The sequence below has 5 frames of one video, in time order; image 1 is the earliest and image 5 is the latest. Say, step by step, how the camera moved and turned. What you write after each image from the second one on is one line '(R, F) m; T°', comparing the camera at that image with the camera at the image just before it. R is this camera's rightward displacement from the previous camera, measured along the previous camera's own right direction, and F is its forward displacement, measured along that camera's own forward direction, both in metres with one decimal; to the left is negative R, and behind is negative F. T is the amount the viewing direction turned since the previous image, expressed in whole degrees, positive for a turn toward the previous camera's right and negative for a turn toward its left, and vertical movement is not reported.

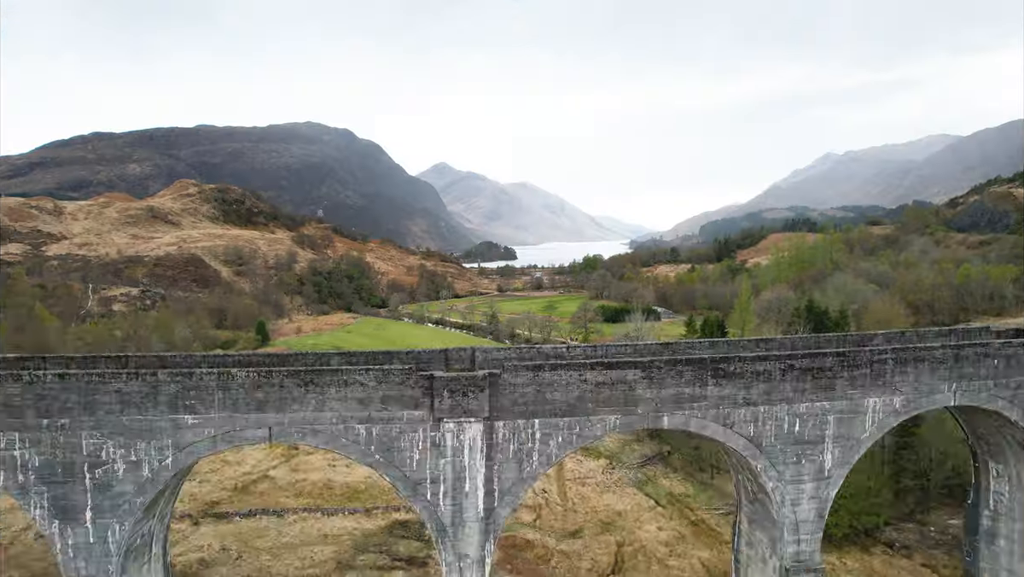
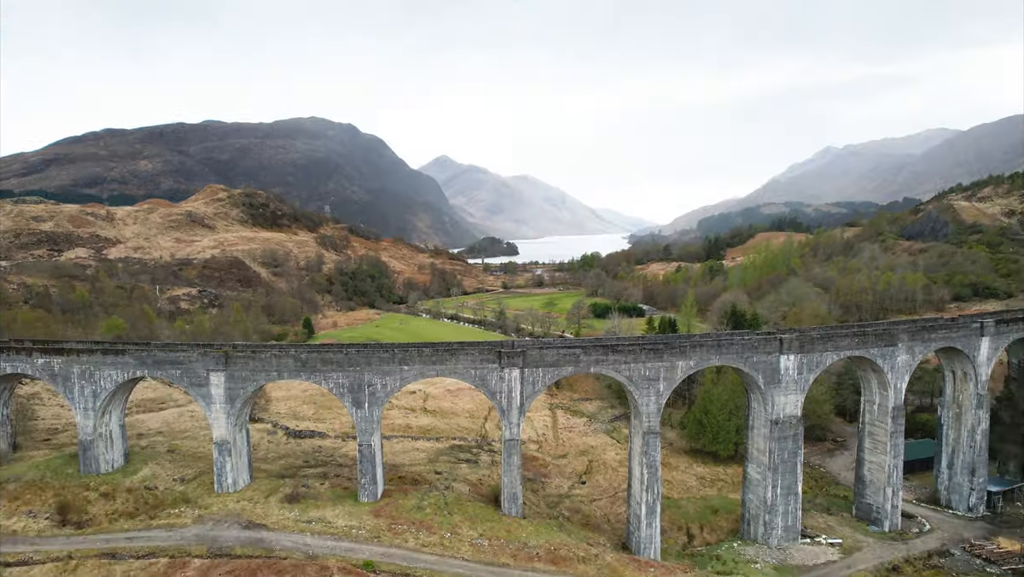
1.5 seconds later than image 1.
(-0.5, -12.0) m; 0°
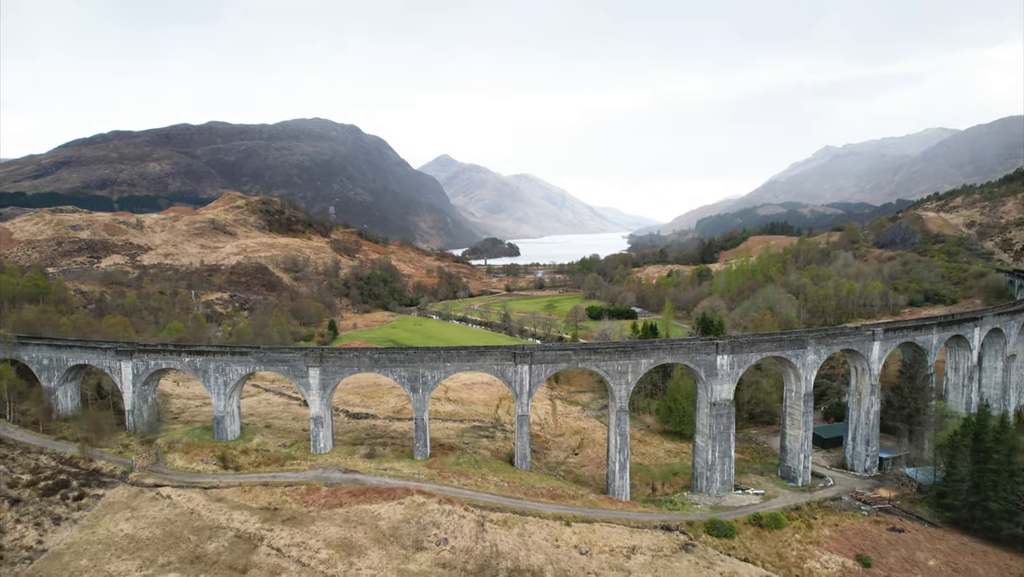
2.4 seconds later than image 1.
(-0.4, -8.1) m; 0°
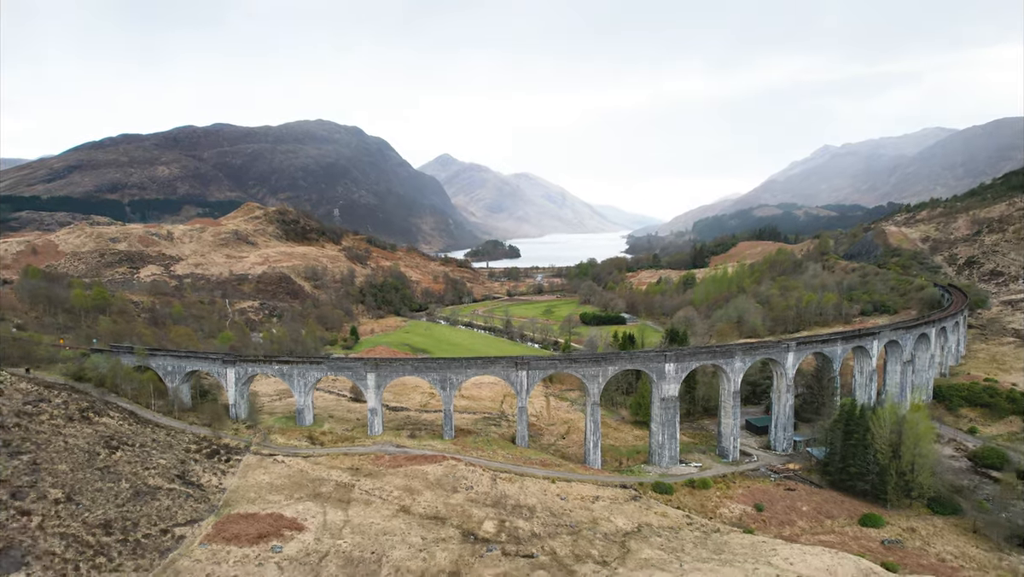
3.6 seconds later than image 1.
(-0.1, -10.4) m; 0°
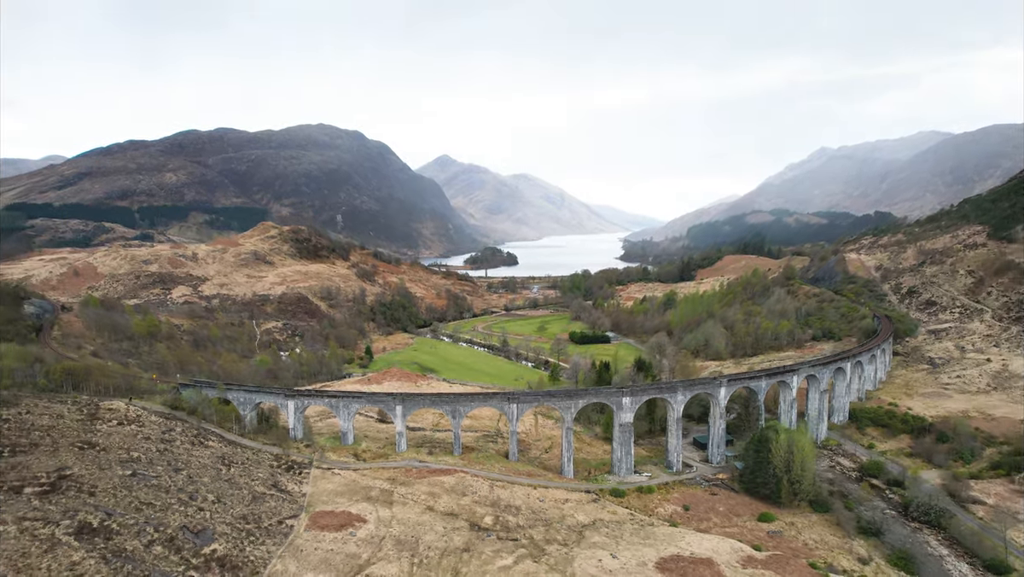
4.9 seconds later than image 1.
(+0.3, -12.0) m; 0°
